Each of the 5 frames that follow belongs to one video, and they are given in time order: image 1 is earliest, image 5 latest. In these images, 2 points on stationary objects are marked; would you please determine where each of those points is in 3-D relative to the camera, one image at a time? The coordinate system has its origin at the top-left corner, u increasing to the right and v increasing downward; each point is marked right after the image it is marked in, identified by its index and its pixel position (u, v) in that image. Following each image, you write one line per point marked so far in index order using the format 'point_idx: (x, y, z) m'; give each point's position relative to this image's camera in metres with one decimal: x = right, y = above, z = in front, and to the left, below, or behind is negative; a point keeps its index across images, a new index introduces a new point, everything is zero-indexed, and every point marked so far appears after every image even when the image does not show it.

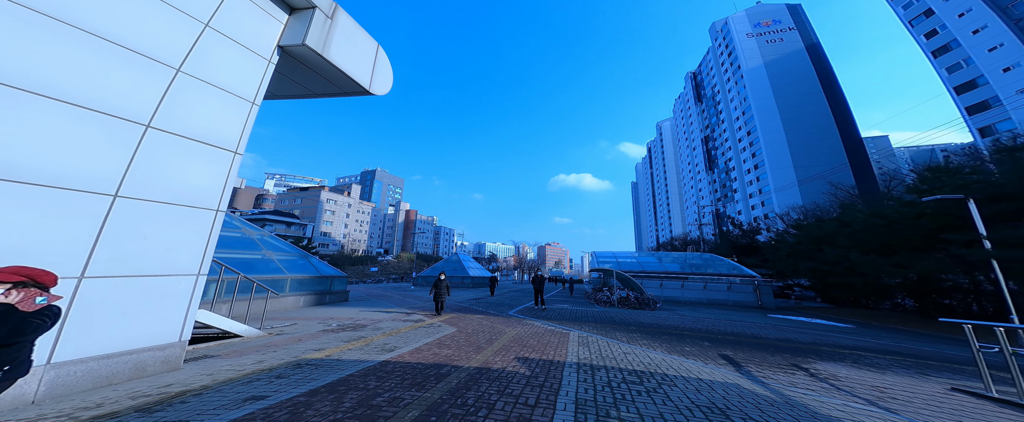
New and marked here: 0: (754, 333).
0: (+7.0, -3.6, +8.2) m
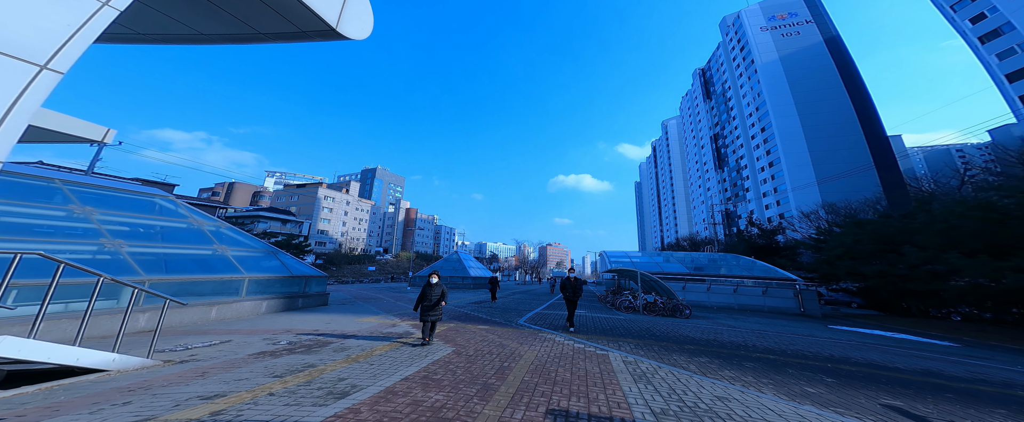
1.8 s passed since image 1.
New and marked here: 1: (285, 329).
0: (+7.4, -3.1, +6.0) m
1: (-5.3, -2.7, +6.6) m
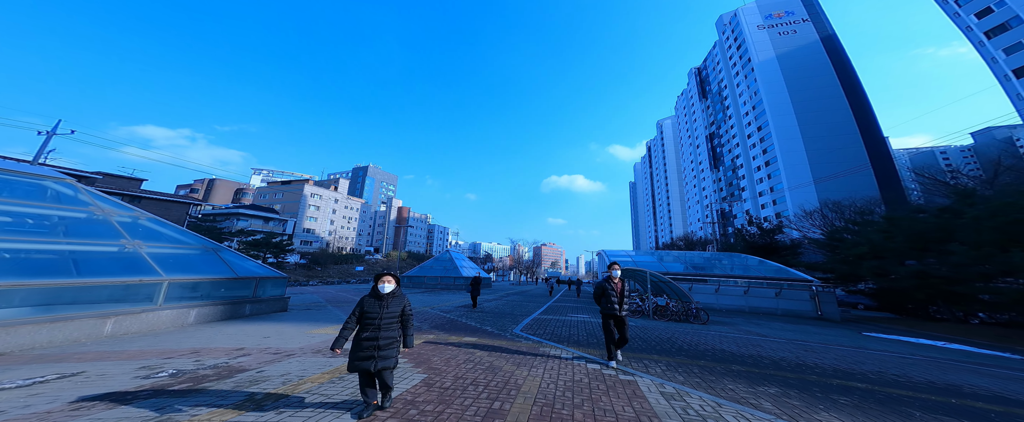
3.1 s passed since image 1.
0: (+7.3, -2.7, +4.4) m
1: (-5.4, -2.3, +4.8) m
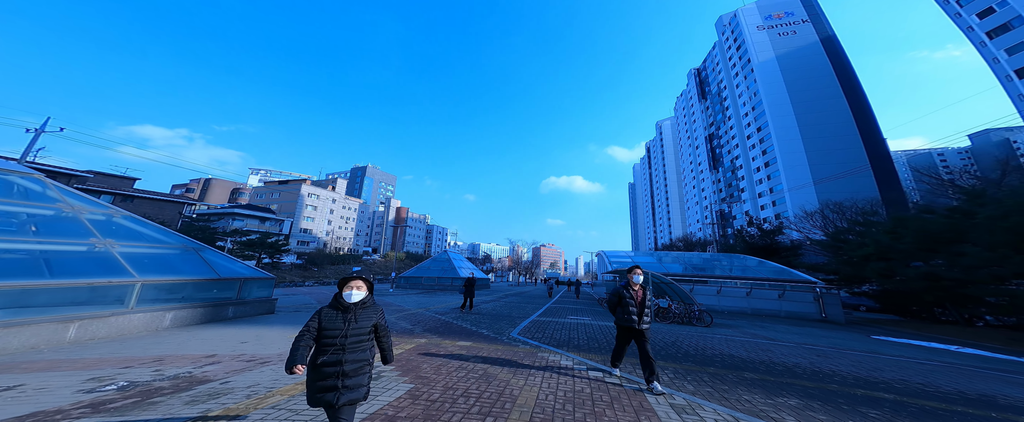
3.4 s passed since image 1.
0: (+7.2, -2.7, +4.1) m
1: (-5.4, -2.2, +4.4) m
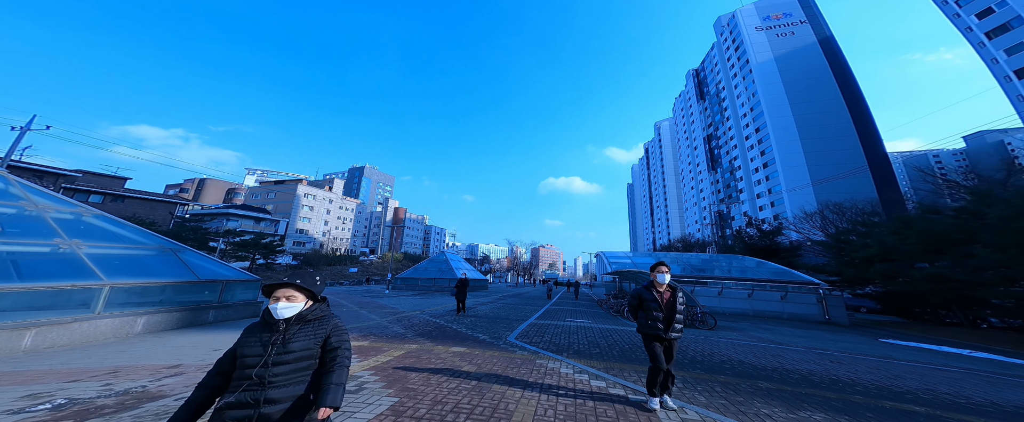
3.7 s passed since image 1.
0: (+7.2, -2.6, +3.8) m
1: (-5.5, -2.2, +4.0) m
